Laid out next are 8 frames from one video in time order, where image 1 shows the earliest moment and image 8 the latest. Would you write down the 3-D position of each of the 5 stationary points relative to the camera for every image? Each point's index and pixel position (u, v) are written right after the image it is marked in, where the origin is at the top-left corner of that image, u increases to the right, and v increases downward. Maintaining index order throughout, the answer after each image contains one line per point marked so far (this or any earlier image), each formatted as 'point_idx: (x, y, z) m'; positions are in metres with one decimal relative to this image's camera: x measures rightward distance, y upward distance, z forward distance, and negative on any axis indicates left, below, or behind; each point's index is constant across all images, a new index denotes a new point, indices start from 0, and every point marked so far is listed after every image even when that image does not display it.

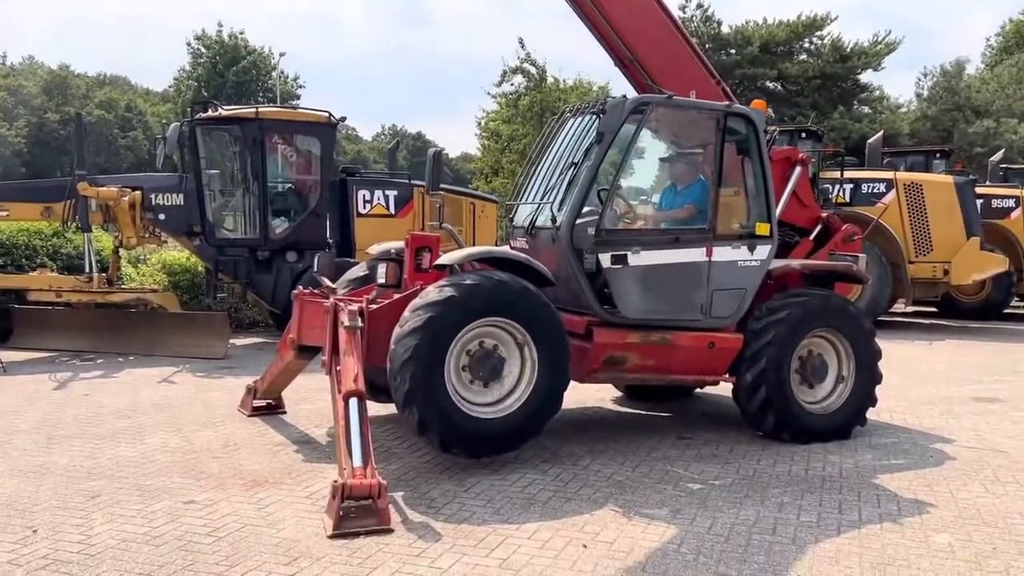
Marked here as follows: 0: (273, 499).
0: (-1.5, -1.3, +5.2) m
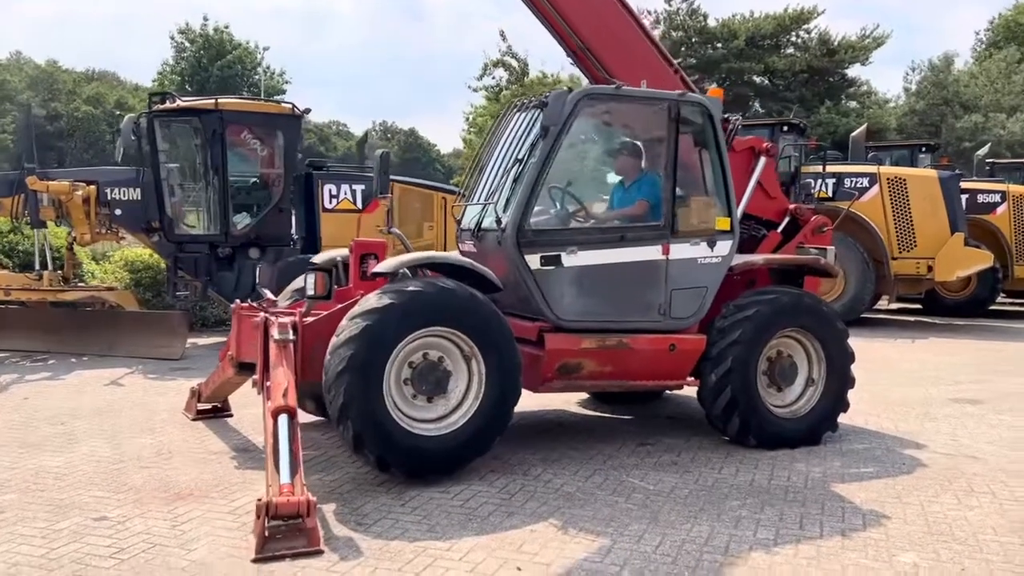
0: (-1.8, -1.3, +4.8) m
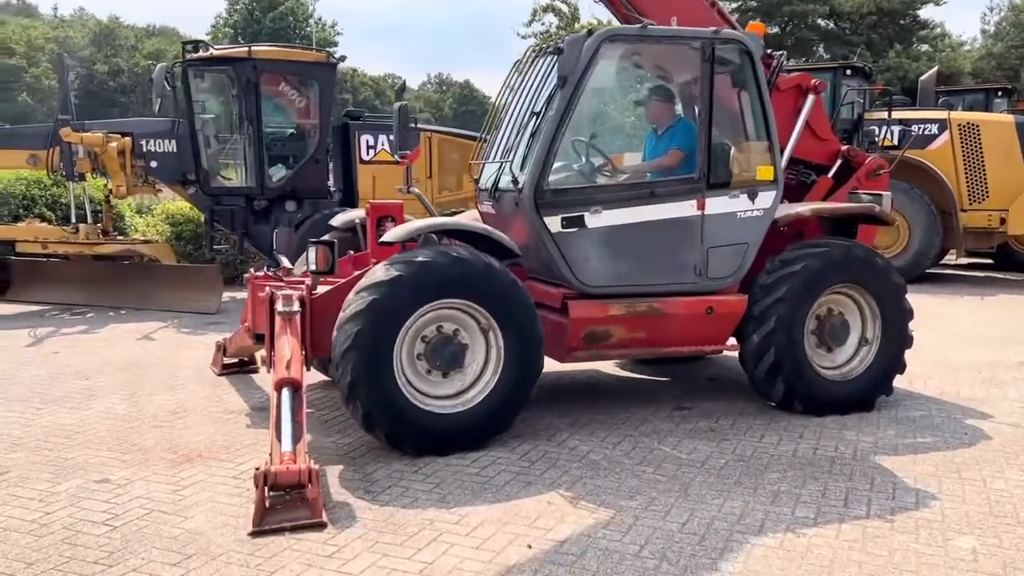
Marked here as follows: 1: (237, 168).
0: (-1.7, -1.0, +4.6) m
1: (-3.6, +1.6, +11.3) m
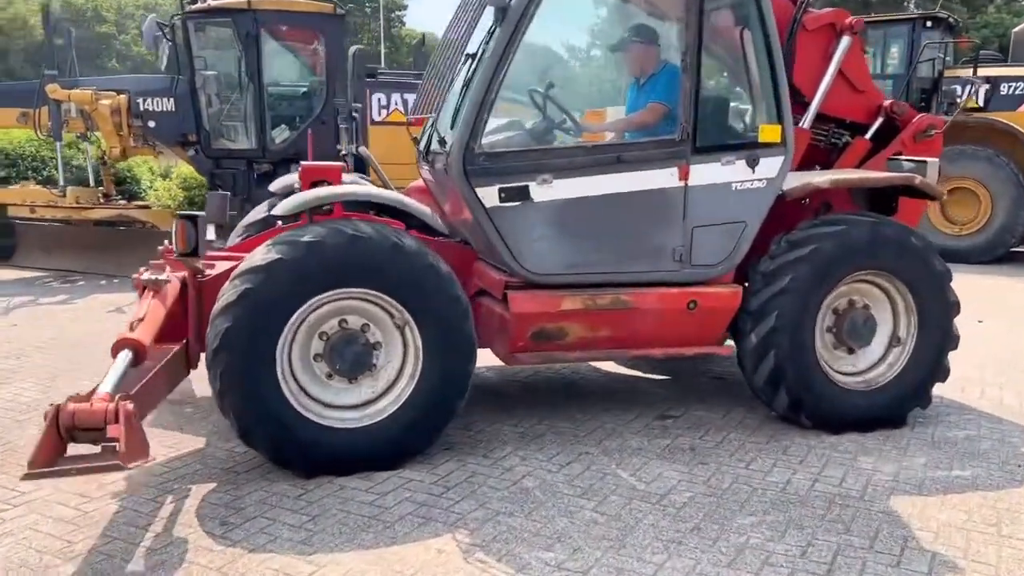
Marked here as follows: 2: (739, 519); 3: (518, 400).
0: (-2.2, -0.9, +3.8) m
1: (-3.4, +1.9, +10.6) m
2: (+1.0, -1.0, +3.8) m
3: (0.0, -0.7, +5.4) m
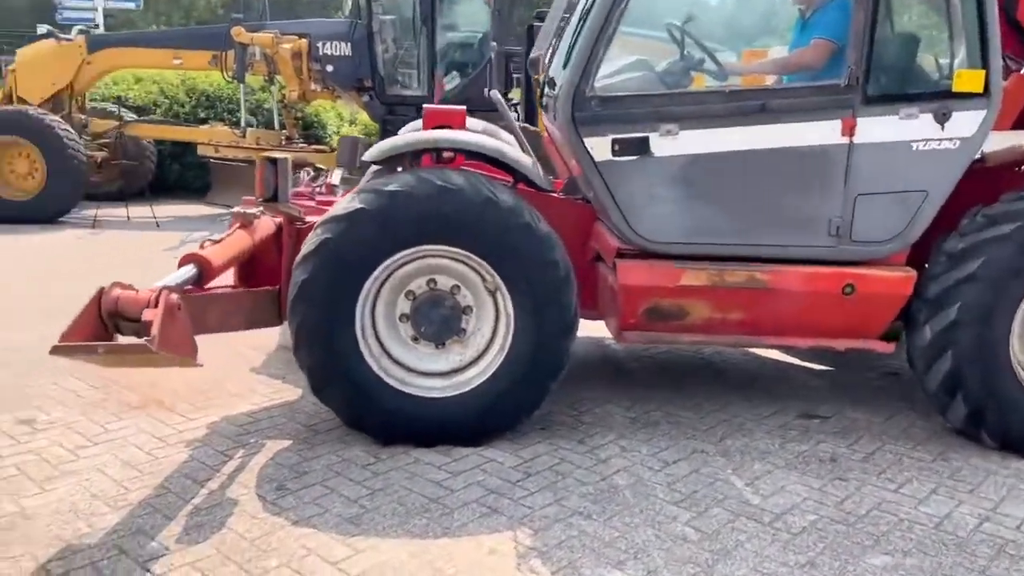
0: (-1.8, -0.7, +3.8) m
1: (-1.2, +2.6, +10.5) m
2: (+1.3, -1.0, +3.0) m
3: (+0.7, -0.5, +4.8) m
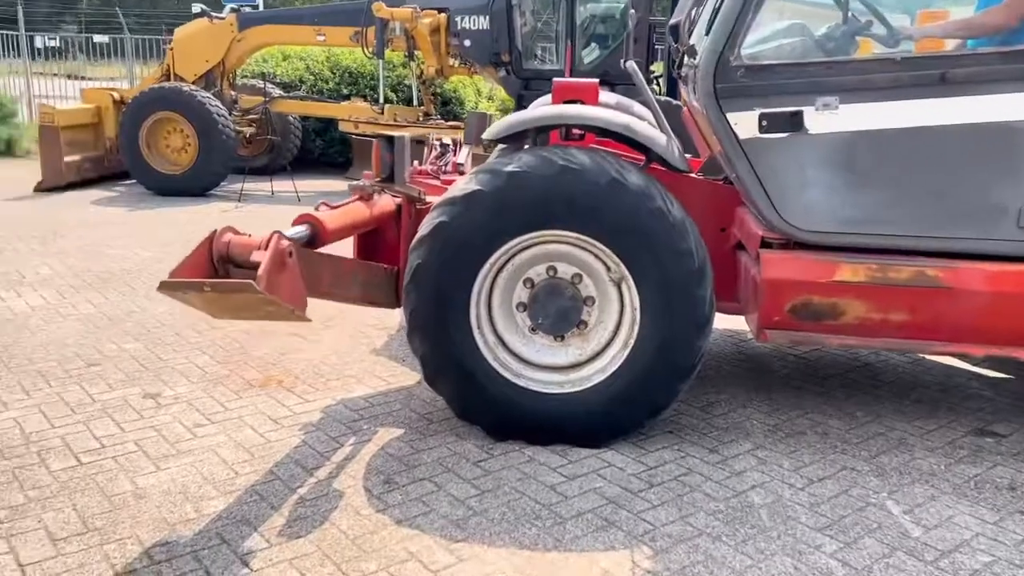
0: (-1.3, -0.6, +3.8) m
1: (+0.5, +2.8, +10.2) m
2: (+1.6, -1.0, +2.5) m
3: (+1.4, -0.5, +4.4) m
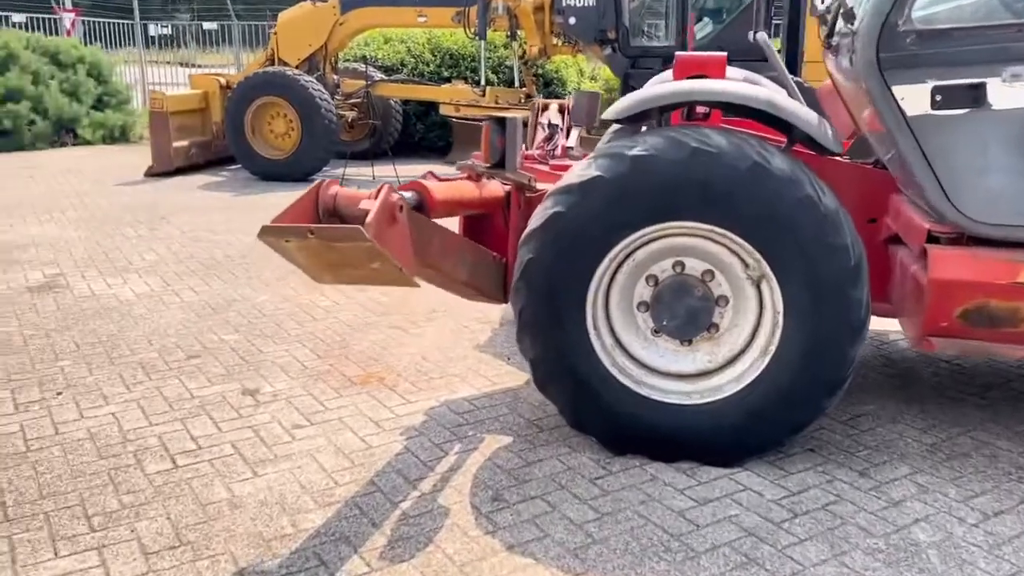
0: (-0.8, -0.5, +3.6) m
1: (+1.7, +3.0, +9.7) m
2: (+2.0, -1.0, +2.0) m
3: (+1.9, -0.5, +3.8) m
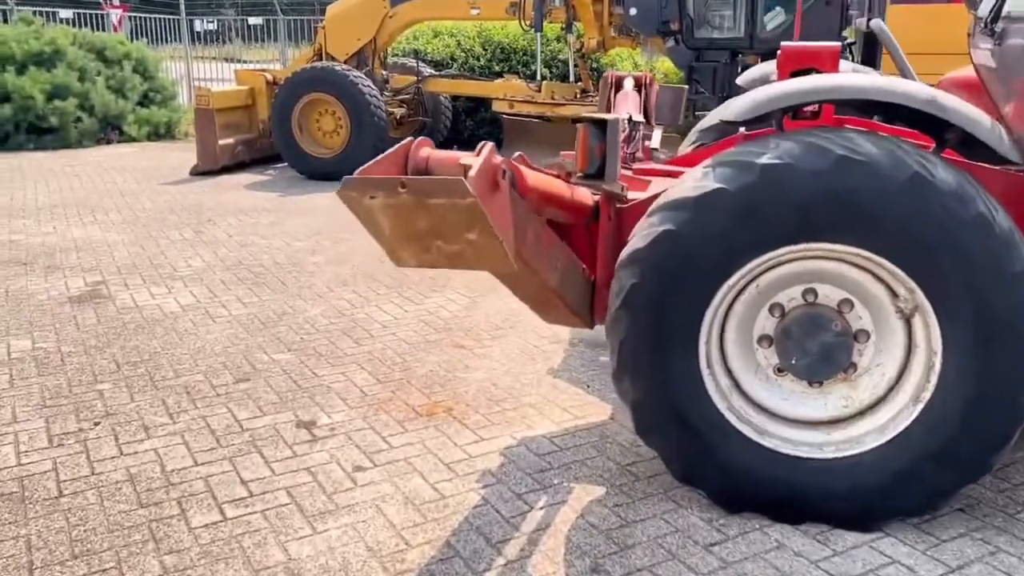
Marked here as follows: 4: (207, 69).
0: (-0.4, -0.6, +3.2) m
1: (+2.3, +2.9, +9.1) m
2: (+2.2, -1.1, +1.5) m
3: (+2.3, -0.6, +3.3) m
4: (-5.5, +4.0, +15.4) m
